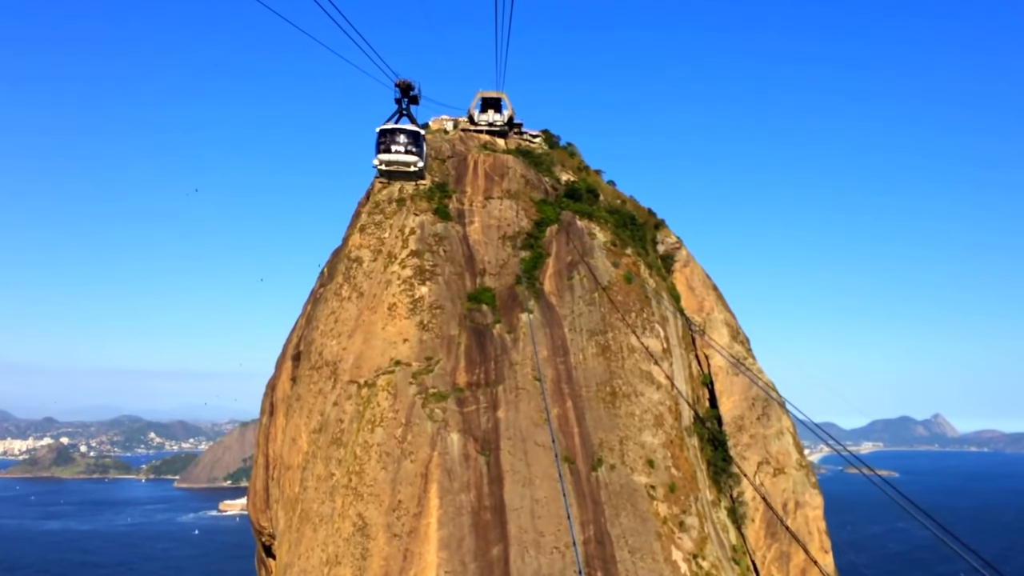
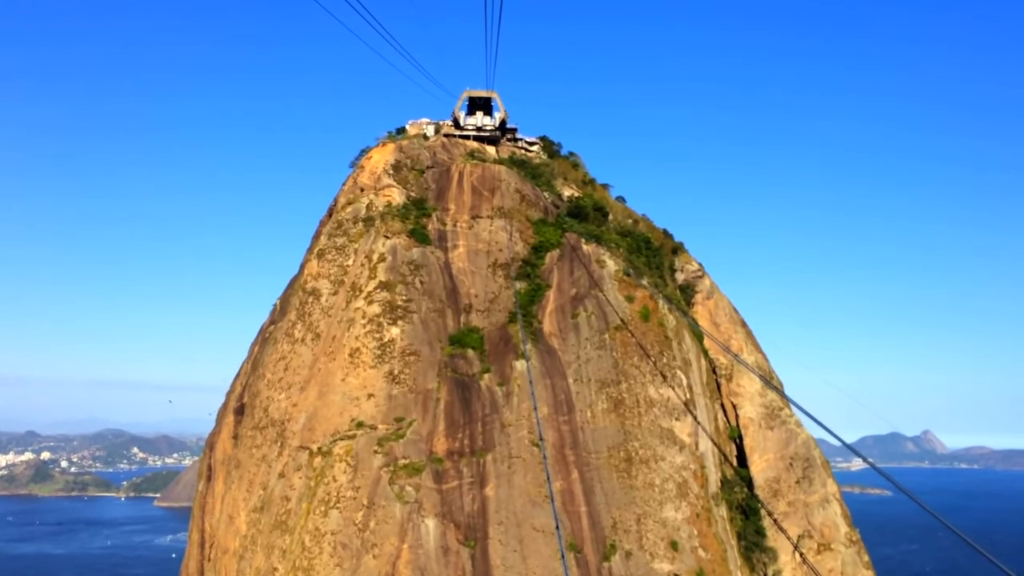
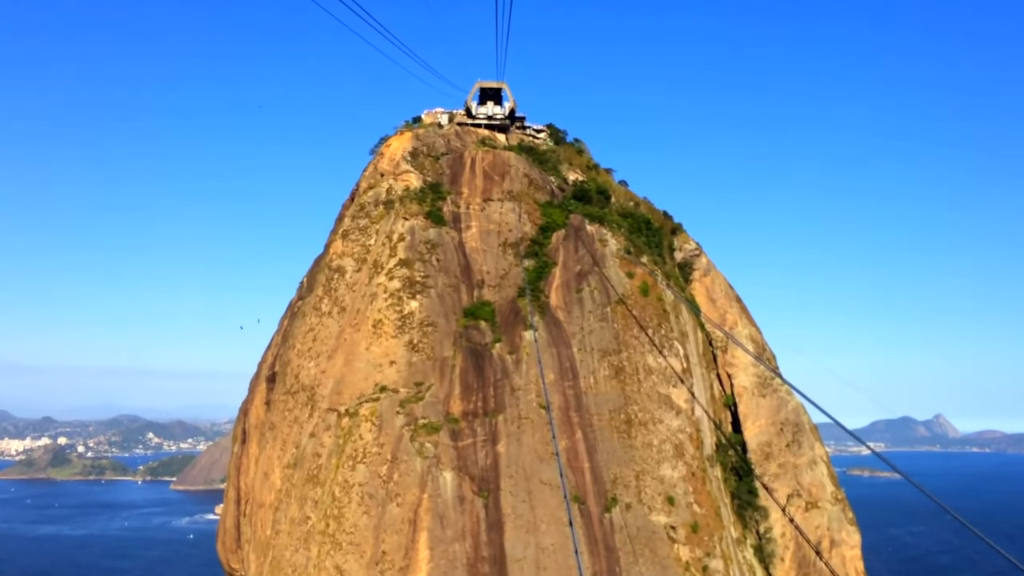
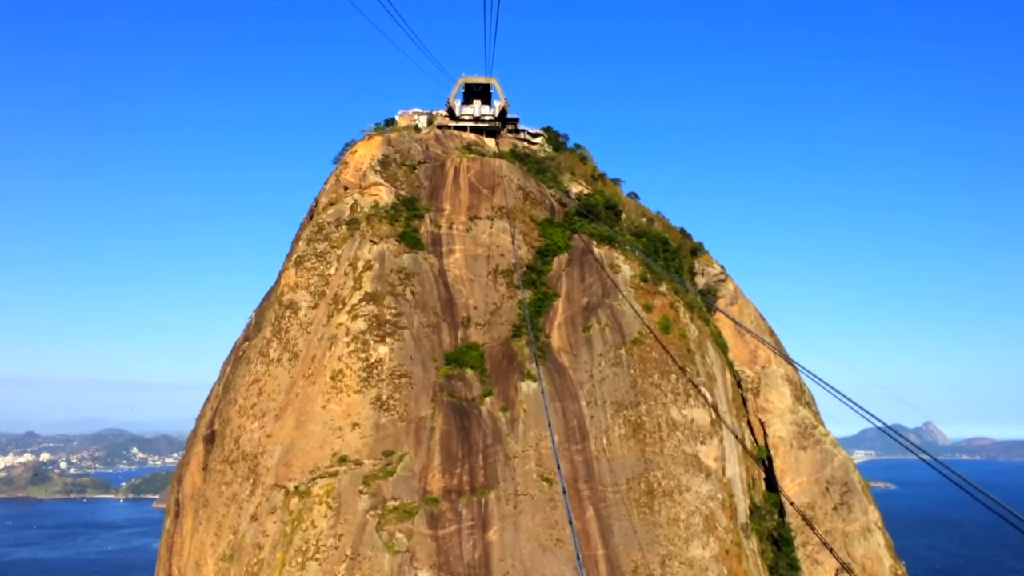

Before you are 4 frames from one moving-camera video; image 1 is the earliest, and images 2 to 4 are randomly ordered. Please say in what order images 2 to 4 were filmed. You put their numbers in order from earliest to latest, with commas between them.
3, 2, 4
